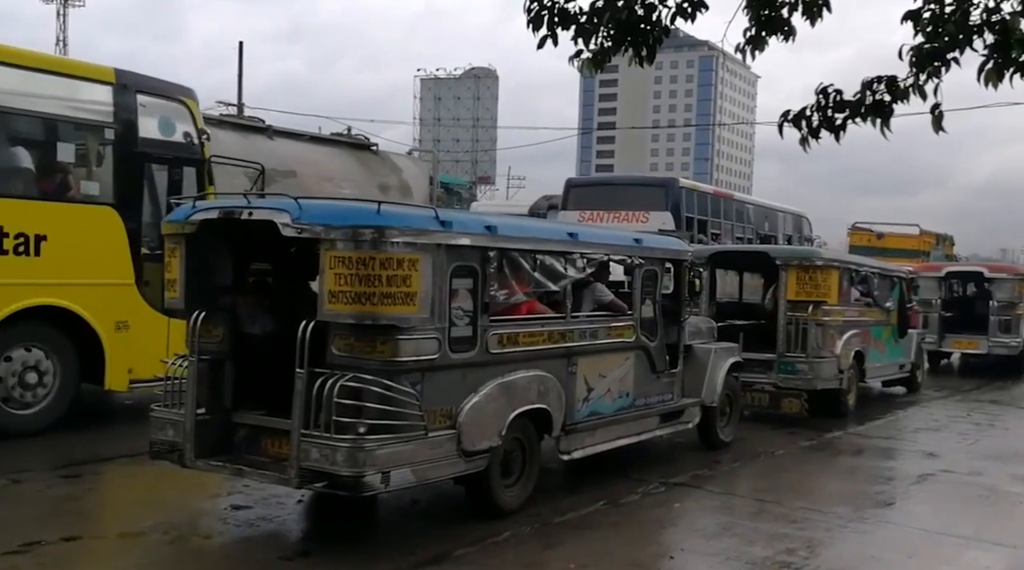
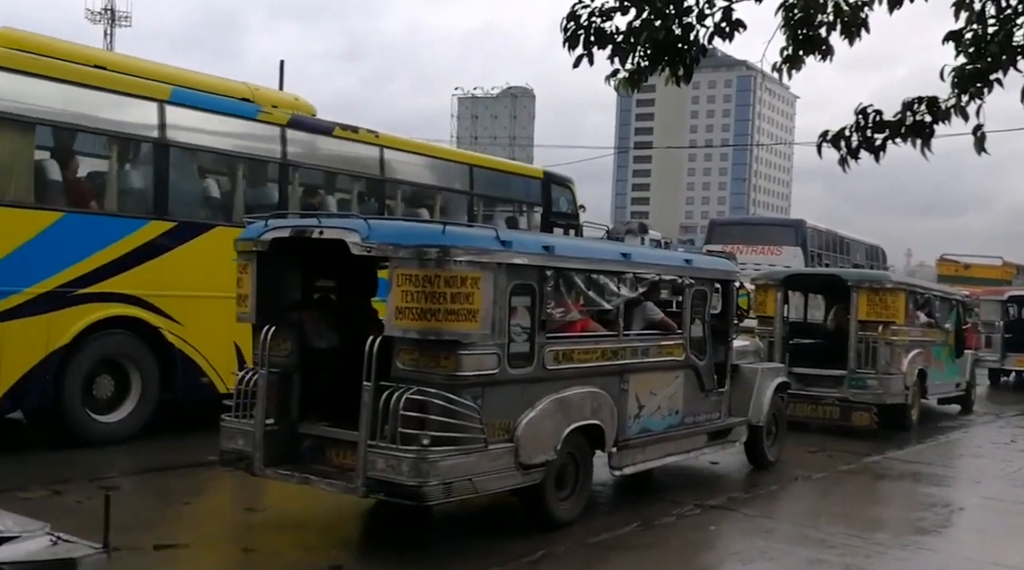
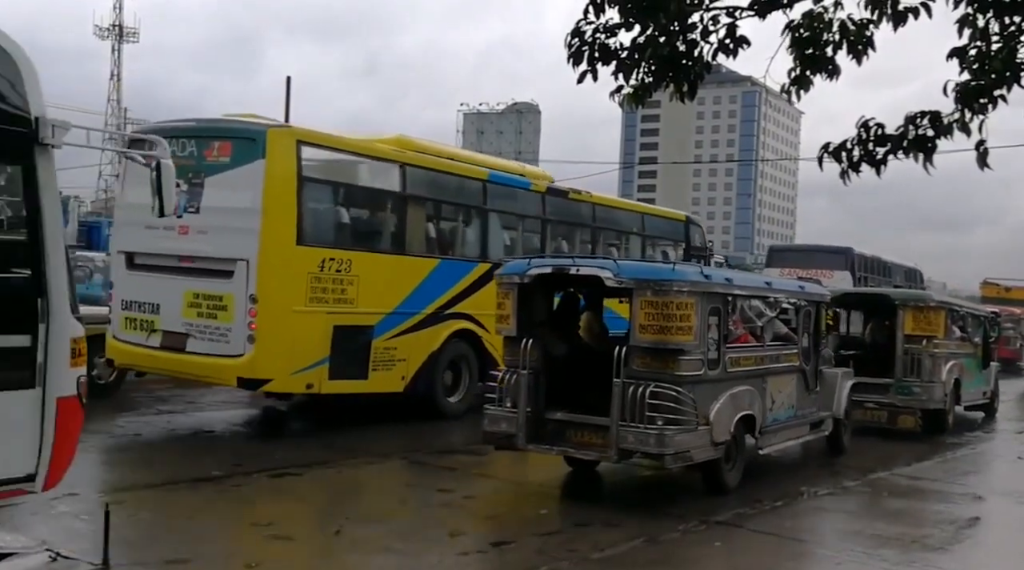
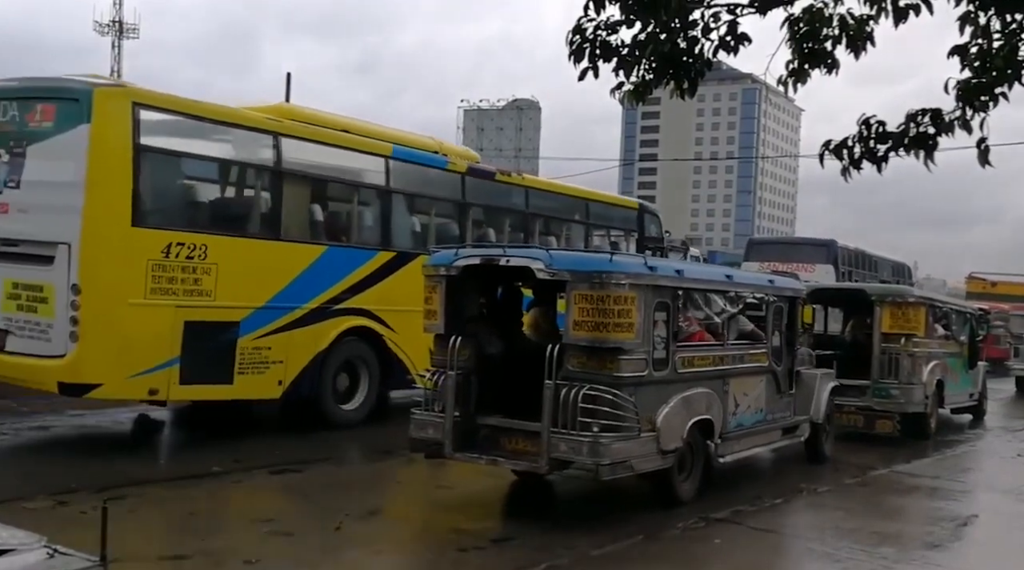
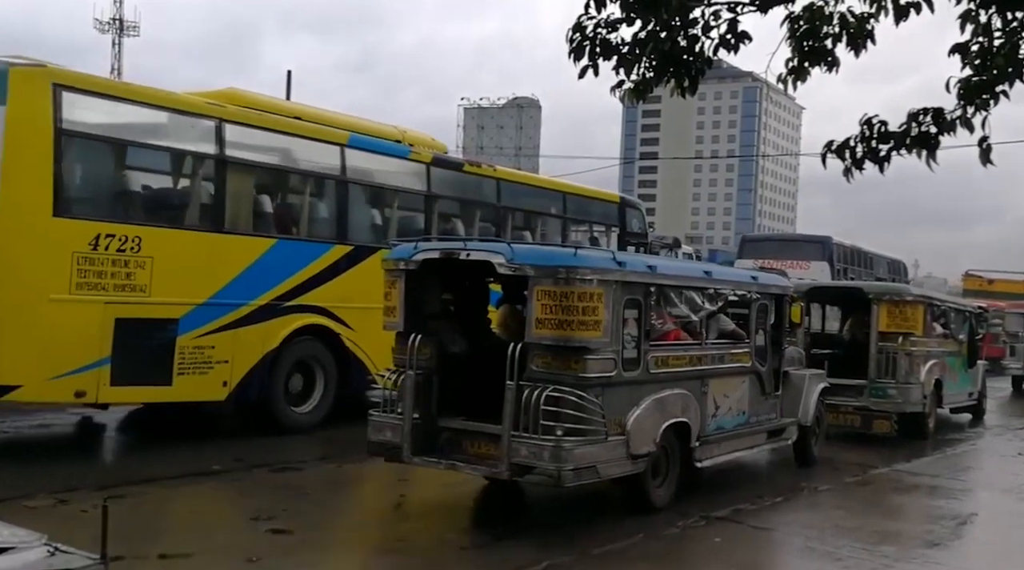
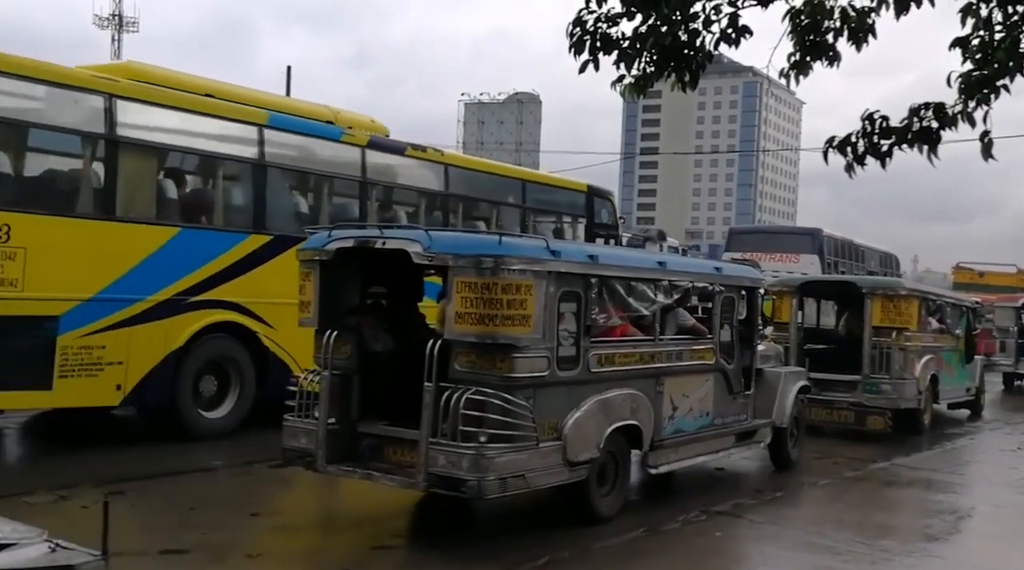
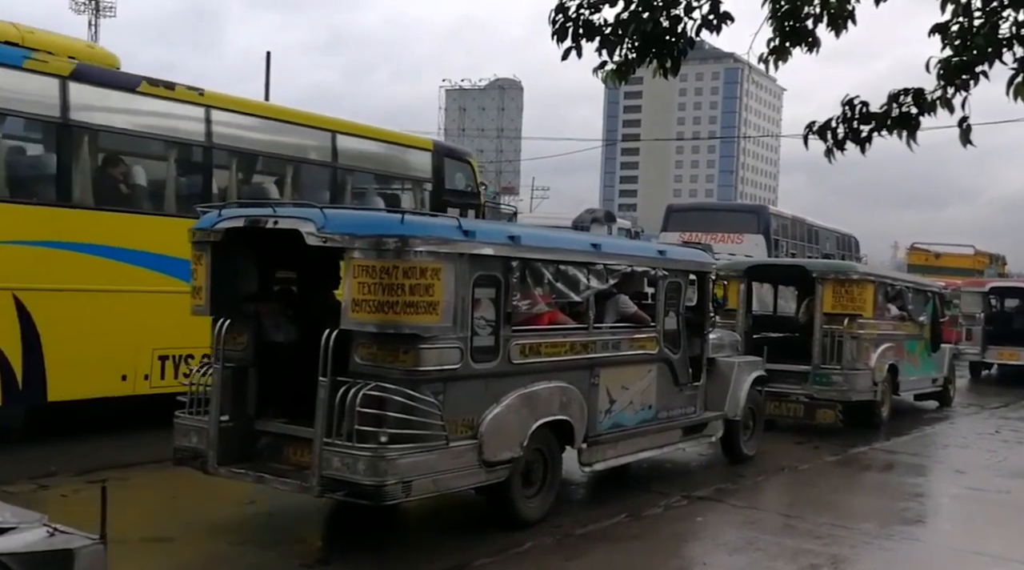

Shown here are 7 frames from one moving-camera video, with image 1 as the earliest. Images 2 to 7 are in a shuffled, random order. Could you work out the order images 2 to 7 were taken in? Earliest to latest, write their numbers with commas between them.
7, 2, 6, 5, 4, 3
